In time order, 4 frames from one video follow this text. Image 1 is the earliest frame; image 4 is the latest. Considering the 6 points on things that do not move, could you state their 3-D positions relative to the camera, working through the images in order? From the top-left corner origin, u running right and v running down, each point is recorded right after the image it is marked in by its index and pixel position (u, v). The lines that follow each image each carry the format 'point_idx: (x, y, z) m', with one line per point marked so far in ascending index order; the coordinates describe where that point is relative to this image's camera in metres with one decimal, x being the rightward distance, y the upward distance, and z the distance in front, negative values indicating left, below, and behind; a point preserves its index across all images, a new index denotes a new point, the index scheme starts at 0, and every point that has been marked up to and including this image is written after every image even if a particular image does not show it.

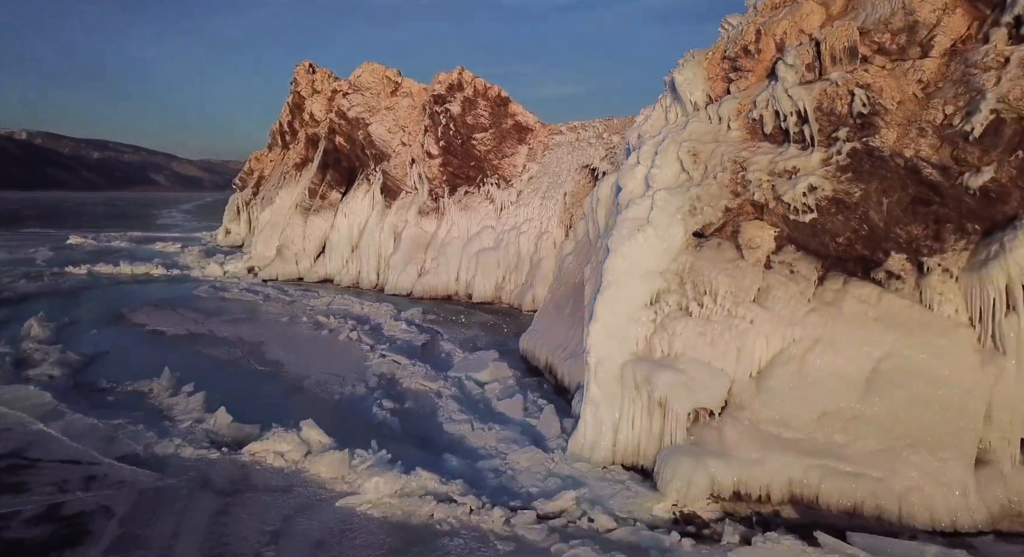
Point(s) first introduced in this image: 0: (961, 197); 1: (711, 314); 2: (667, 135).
0: (+3.7, +0.7, +4.9) m
1: (+1.9, -0.3, +5.5) m
2: (+1.7, +1.6, +6.5) m
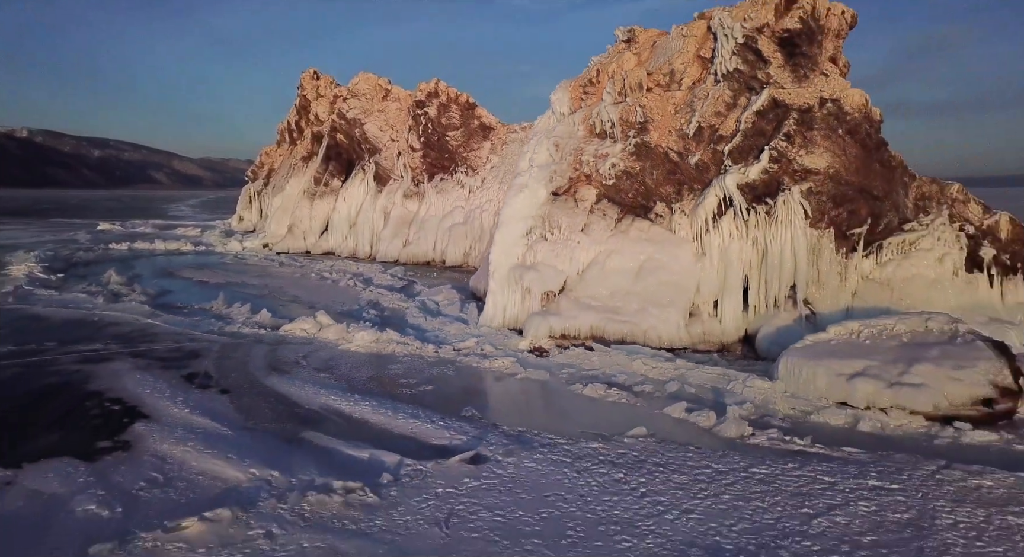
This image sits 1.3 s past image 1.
0: (+2.6, +1.6, +8.8) m
1: (+0.7, +0.6, +9.4) m
2: (+0.6, +2.5, +10.4) m
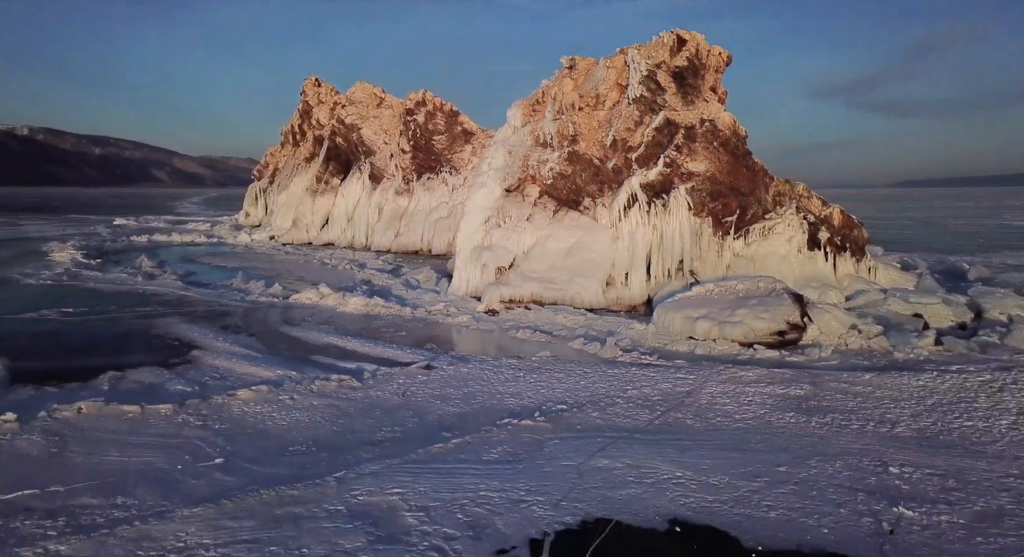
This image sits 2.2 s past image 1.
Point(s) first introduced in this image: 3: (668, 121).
0: (+1.8, +2.1, +11.4) m
1: (0.0, +1.1, +12.0) m
2: (-0.2, +3.0, +13.0) m
3: (+2.8, +2.9, +10.7) m
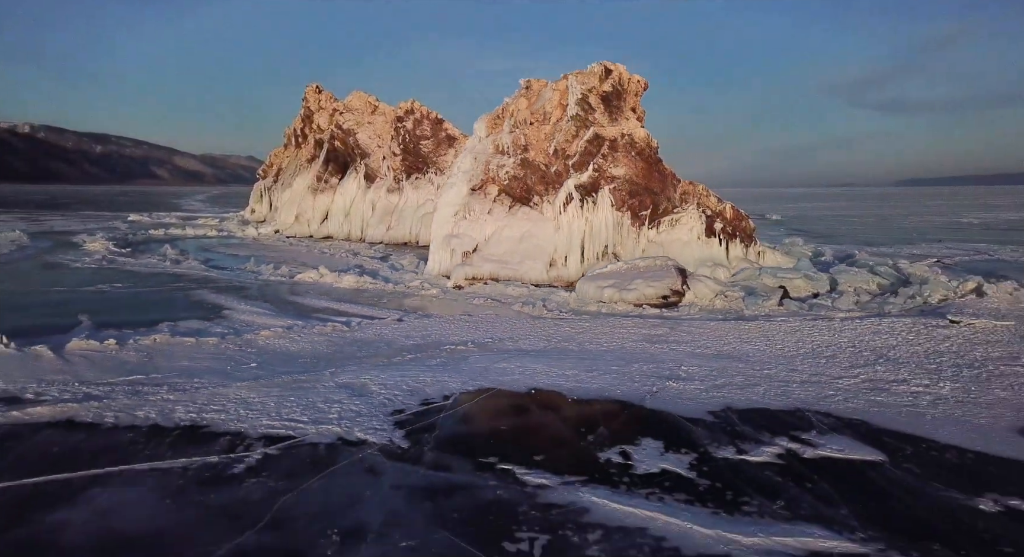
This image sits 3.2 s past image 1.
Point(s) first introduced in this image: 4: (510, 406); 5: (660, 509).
0: (+0.9, +2.5, +14.1) m
1: (-0.9, +1.5, +14.8) m
2: (-1.1, +3.4, +15.8) m
3: (+1.9, +3.3, +13.4) m
4: (0.0, -1.4, +6.4) m
5: (+1.1, -1.7, +4.3) m
